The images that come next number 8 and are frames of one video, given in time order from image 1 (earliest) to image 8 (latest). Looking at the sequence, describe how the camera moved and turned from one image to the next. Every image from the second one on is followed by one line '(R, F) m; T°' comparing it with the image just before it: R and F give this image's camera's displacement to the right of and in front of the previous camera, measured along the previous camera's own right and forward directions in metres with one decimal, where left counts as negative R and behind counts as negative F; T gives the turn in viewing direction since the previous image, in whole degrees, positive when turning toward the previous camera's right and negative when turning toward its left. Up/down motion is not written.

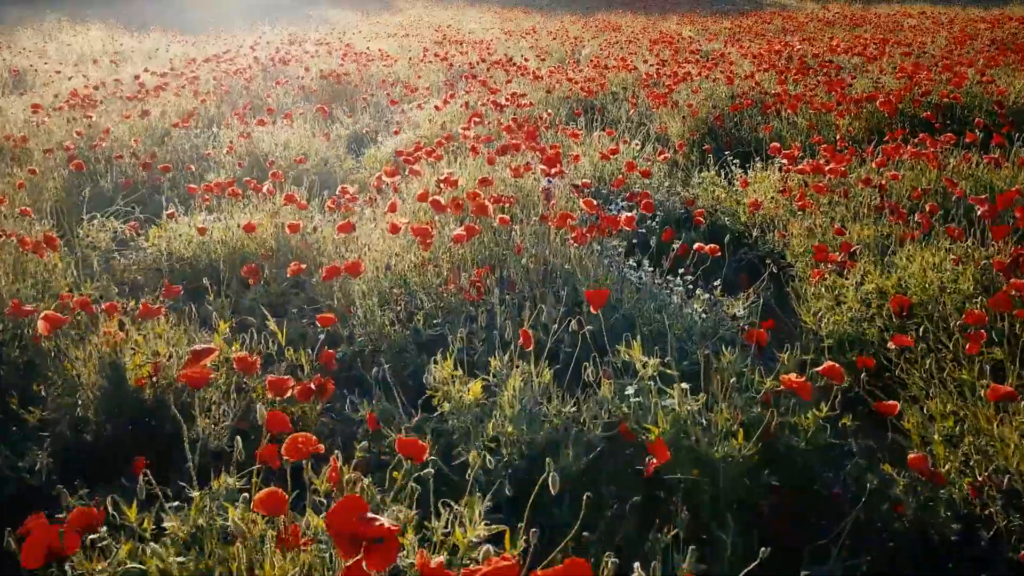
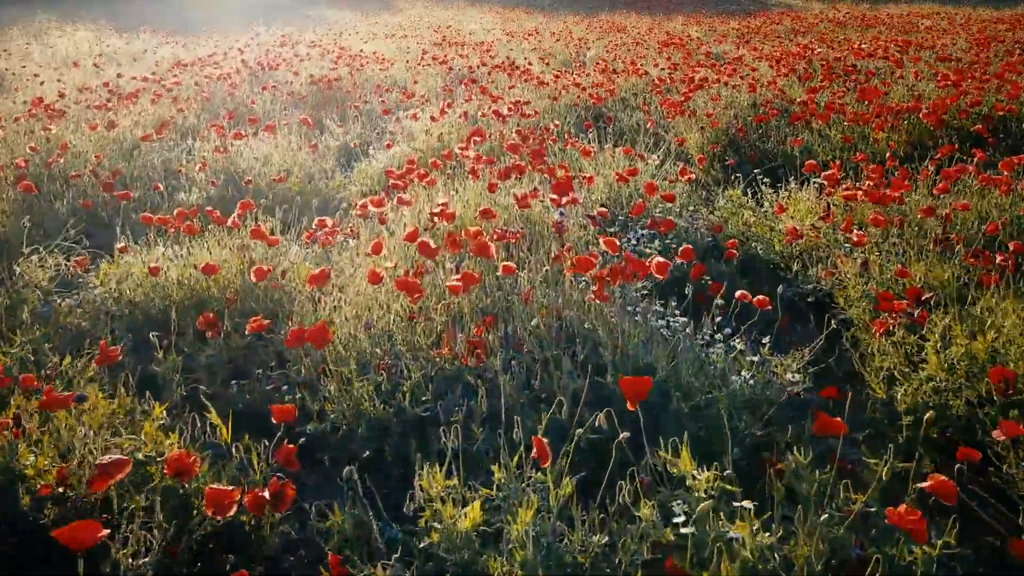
(0.0, +0.5) m; 0°
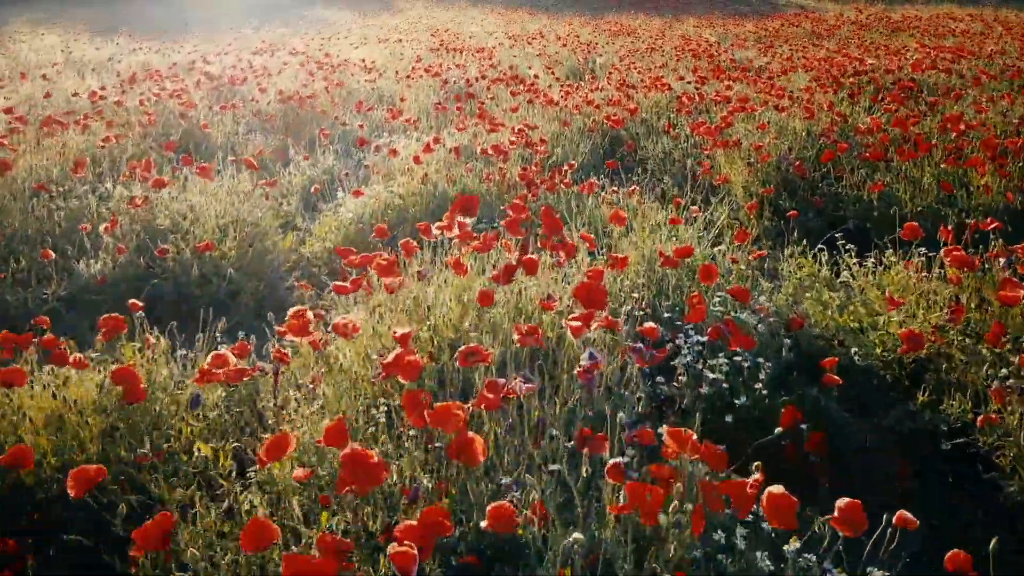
(0.0, +1.1) m; 0°
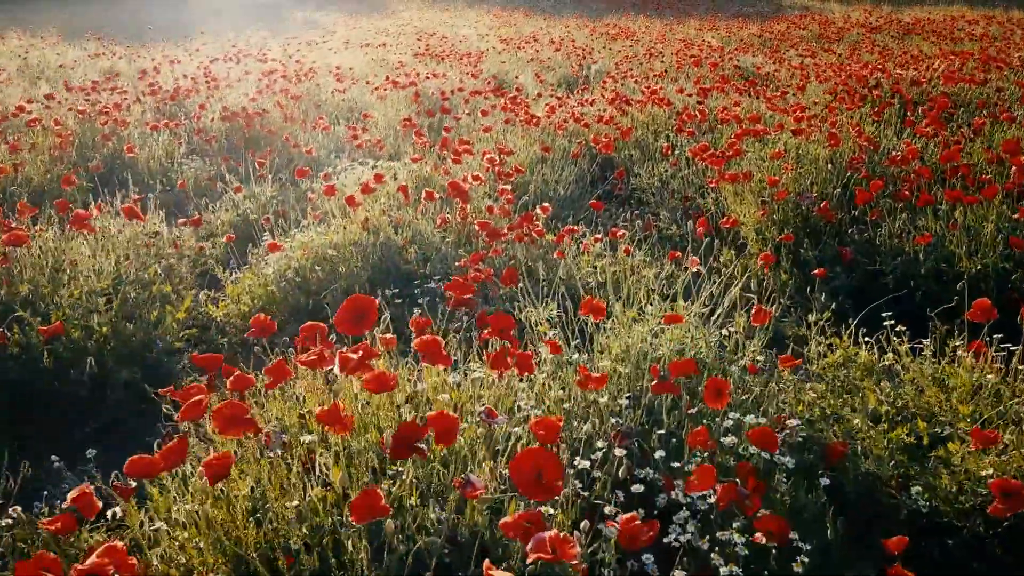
(+0.2, +0.8) m; 0°
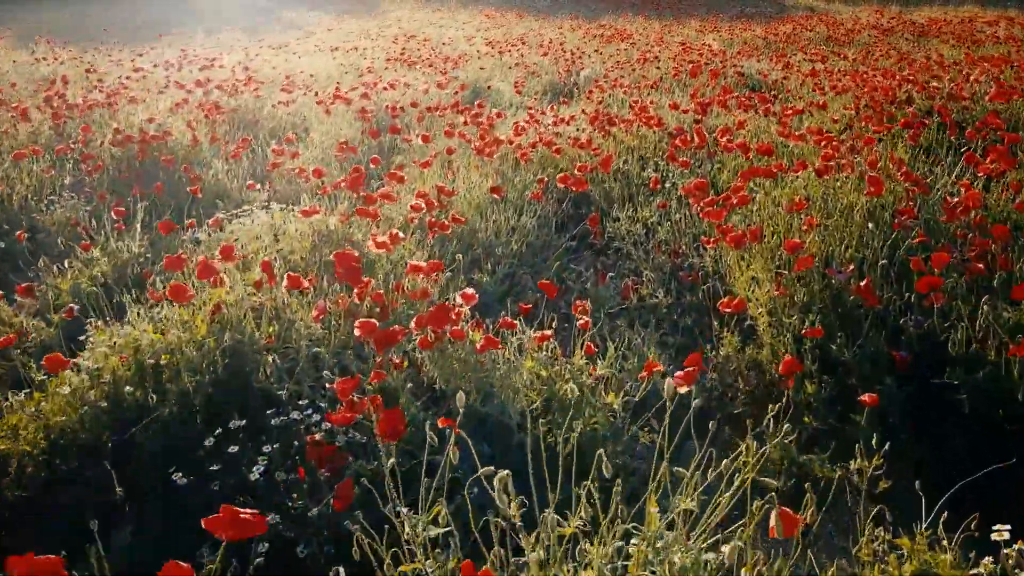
(+0.3, +1.1) m; 0°
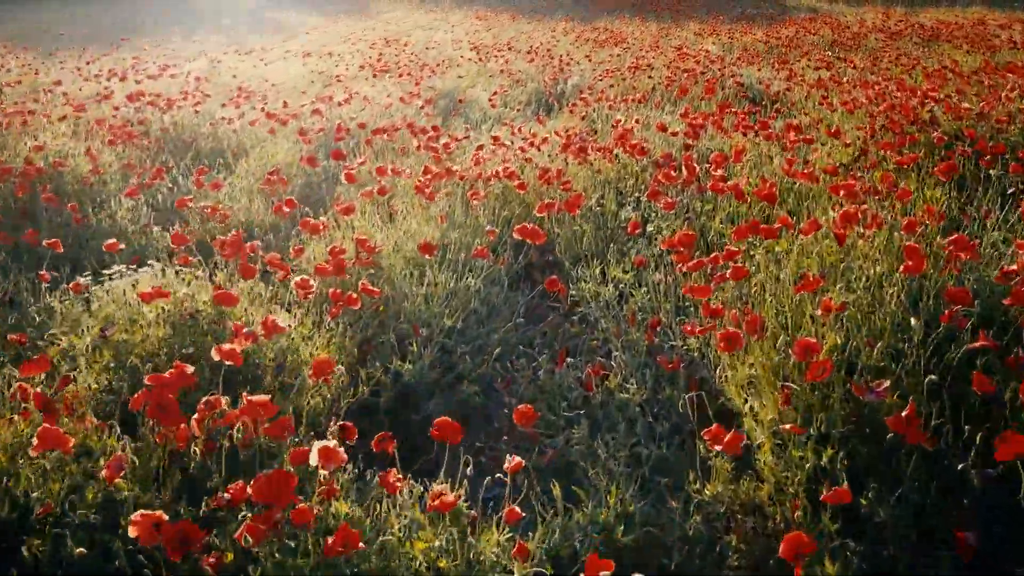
(+0.3, +0.8) m; 0°
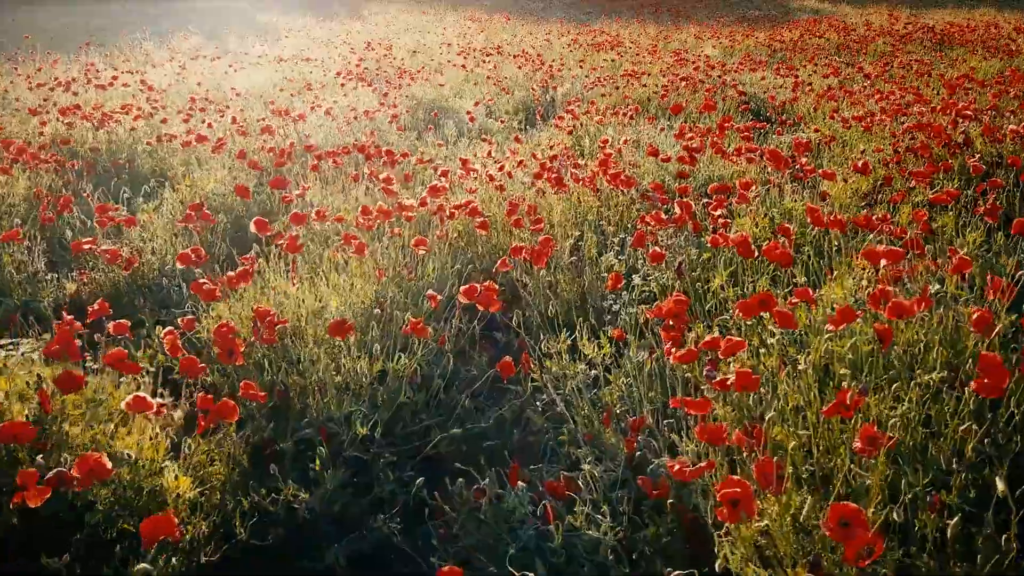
(+0.2, +0.7) m; 0°
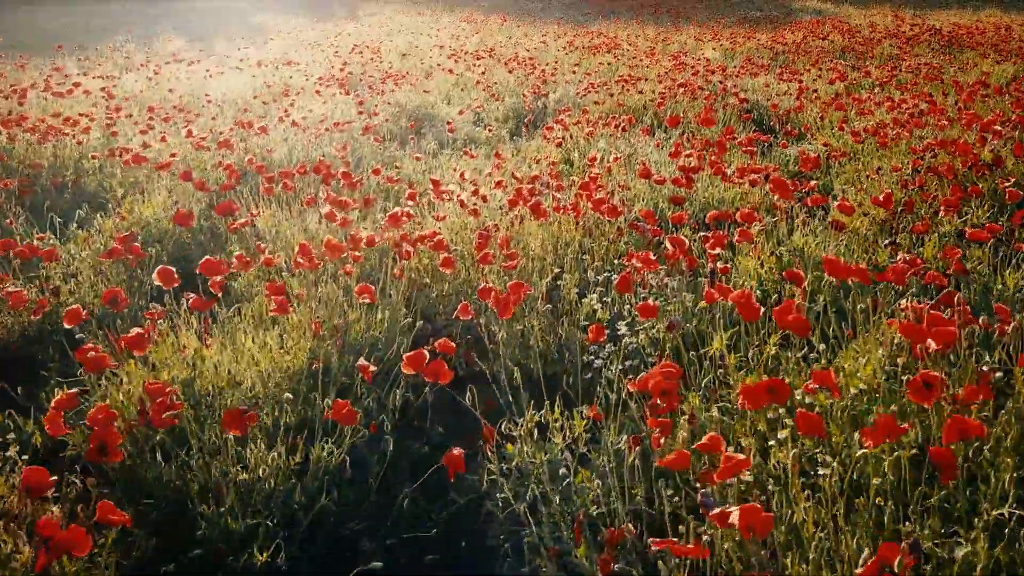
(+0.1, +0.5) m; 0°
